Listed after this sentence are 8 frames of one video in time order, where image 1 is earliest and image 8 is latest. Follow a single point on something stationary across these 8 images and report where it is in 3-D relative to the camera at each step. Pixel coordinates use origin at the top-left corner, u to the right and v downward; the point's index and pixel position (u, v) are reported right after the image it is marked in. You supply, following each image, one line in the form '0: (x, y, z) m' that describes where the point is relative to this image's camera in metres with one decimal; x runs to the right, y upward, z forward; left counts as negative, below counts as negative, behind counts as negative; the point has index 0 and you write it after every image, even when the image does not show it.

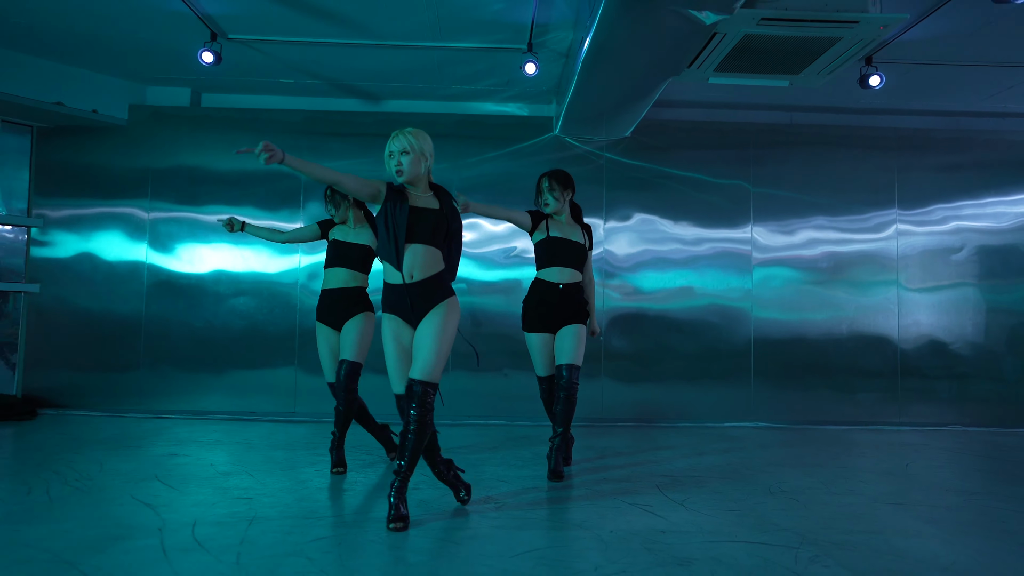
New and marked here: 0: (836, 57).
0: (+2.0, +1.4, +4.8) m
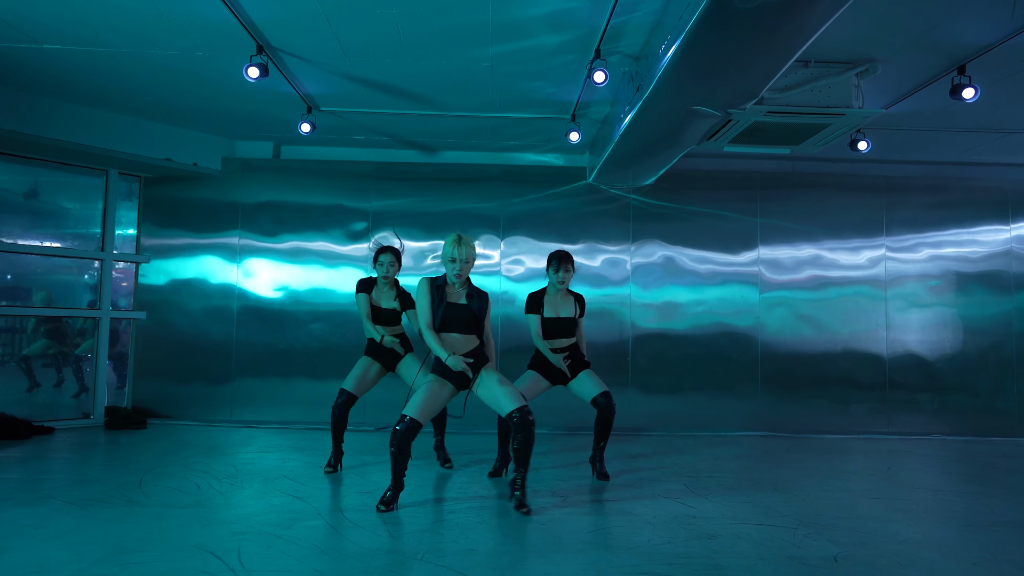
0: (+2.4, +1.2, +5.9) m
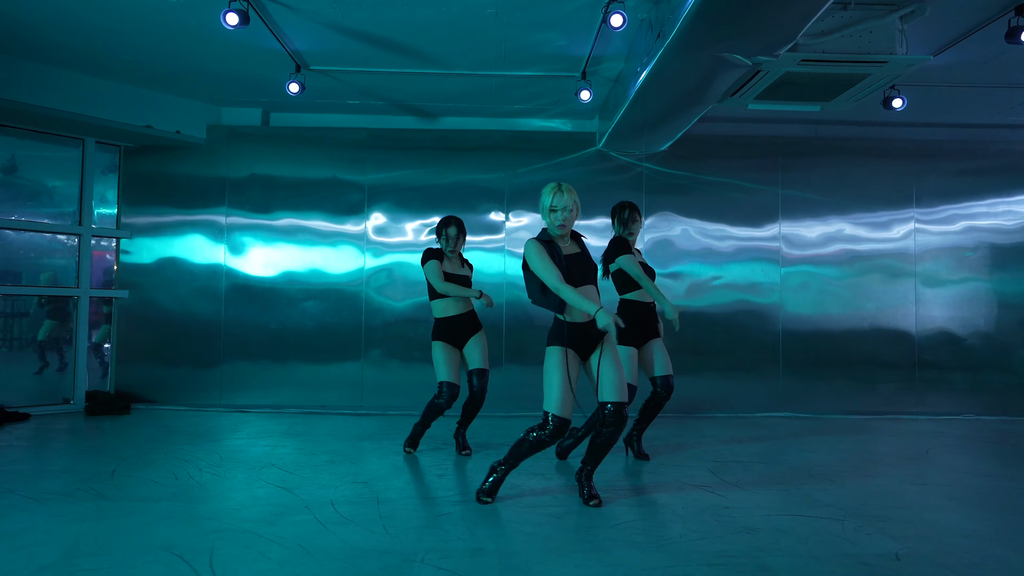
0: (+2.4, +1.4, +5.4) m
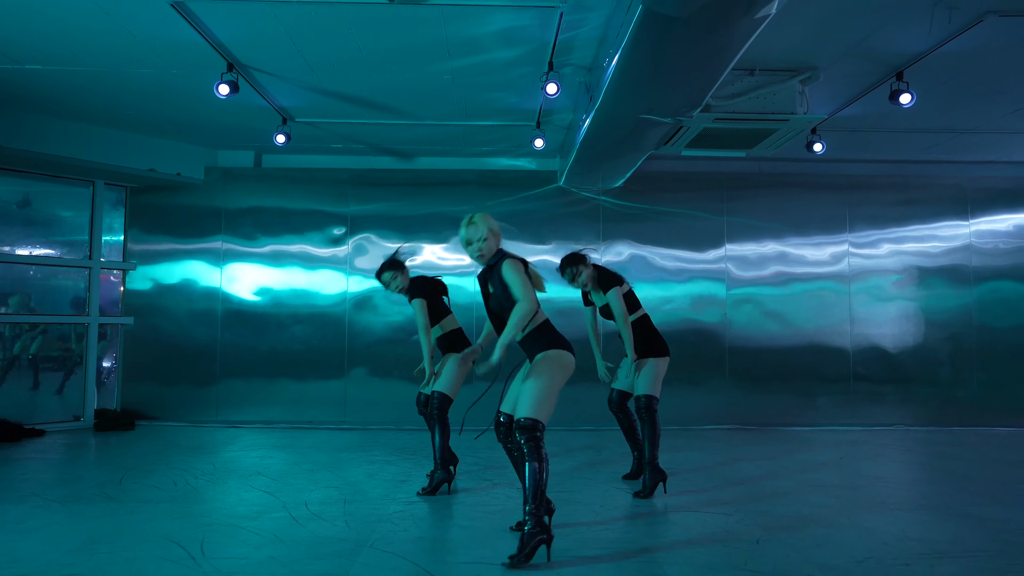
0: (+2.1, +1.2, +6.1) m
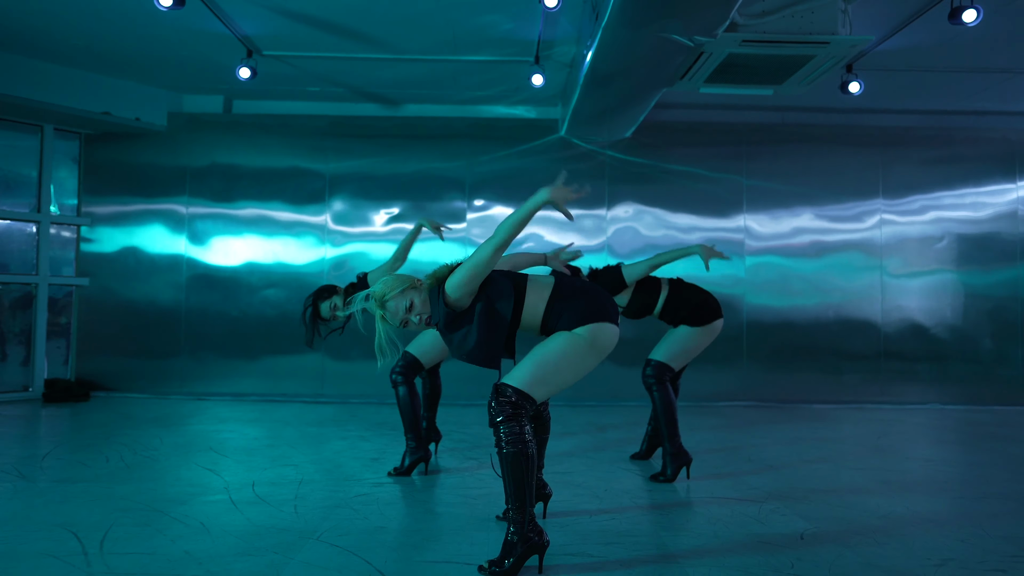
0: (+2.1, +1.5, +5.3) m
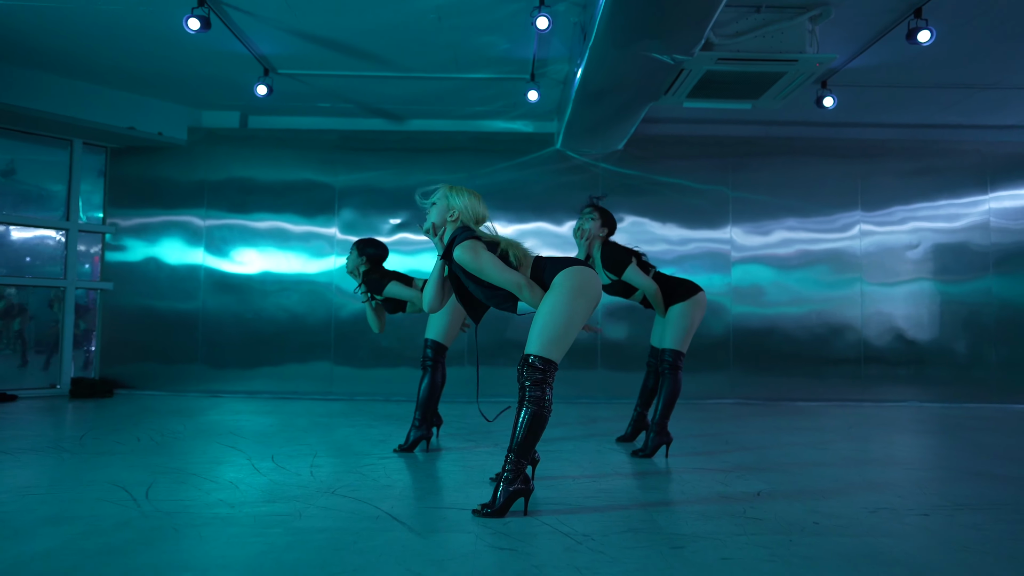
0: (+2.0, +1.5, +5.8) m
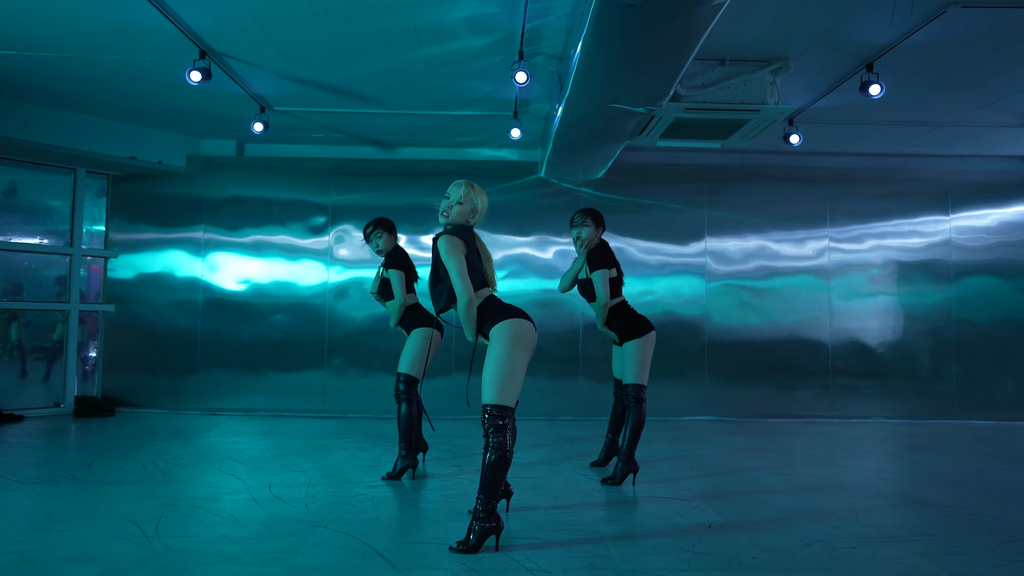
0: (+1.9, +1.3, +6.1) m
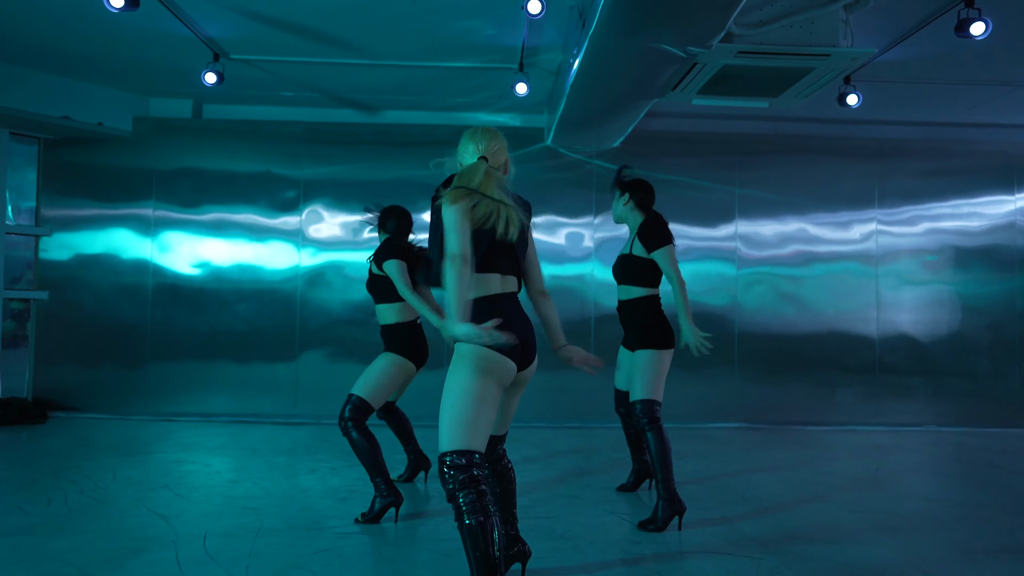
0: (+1.9, +1.3, +5.0) m
